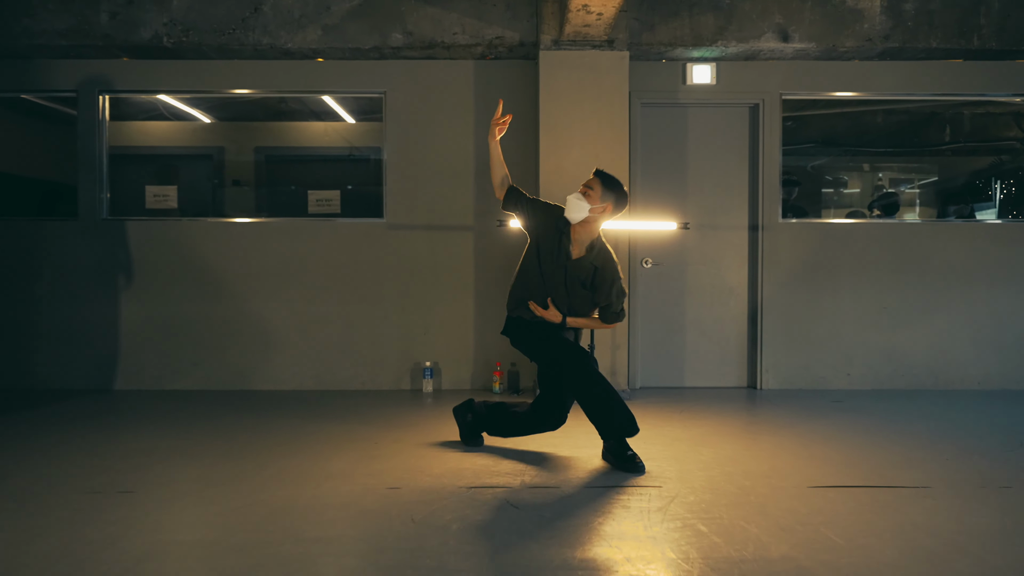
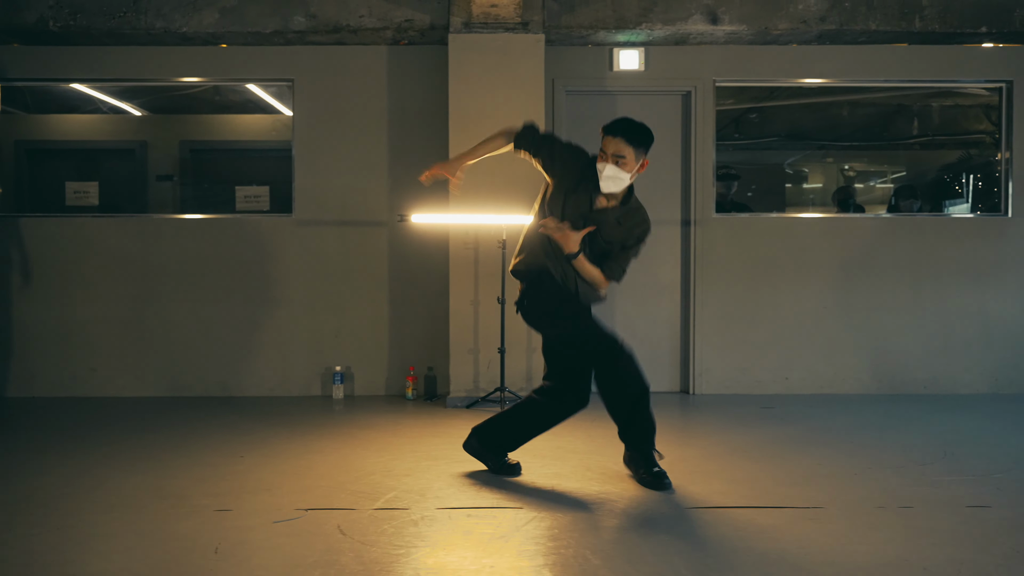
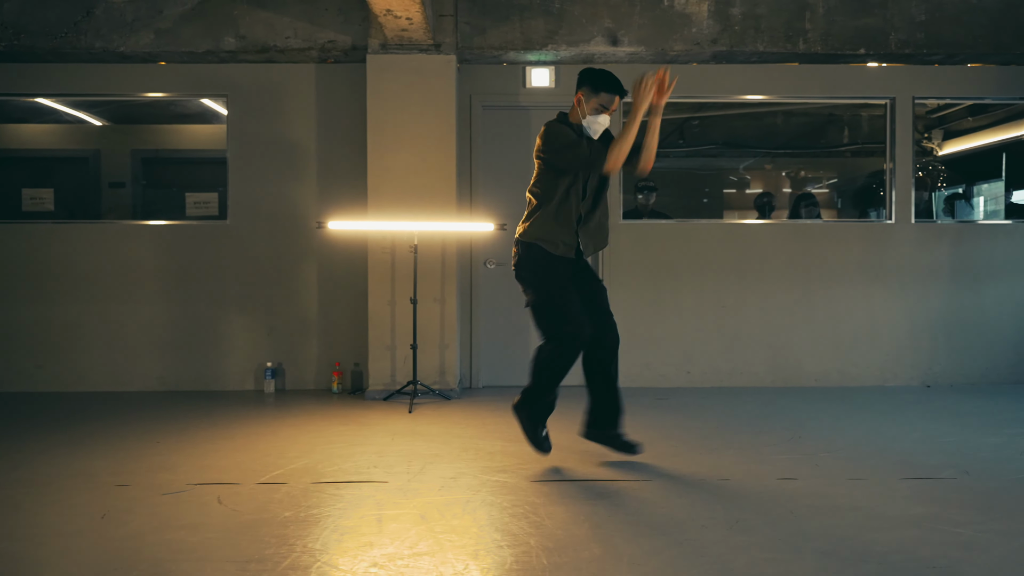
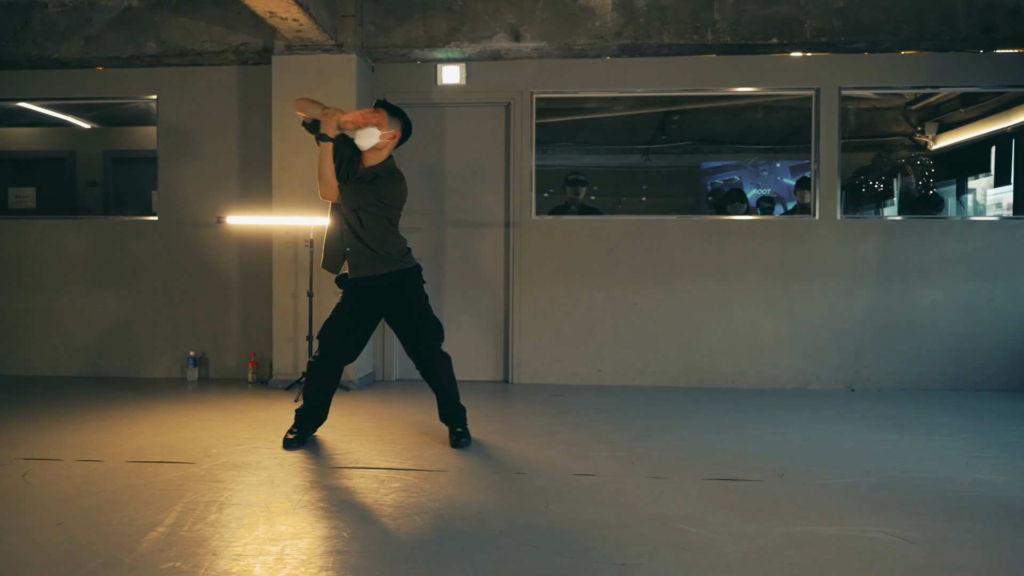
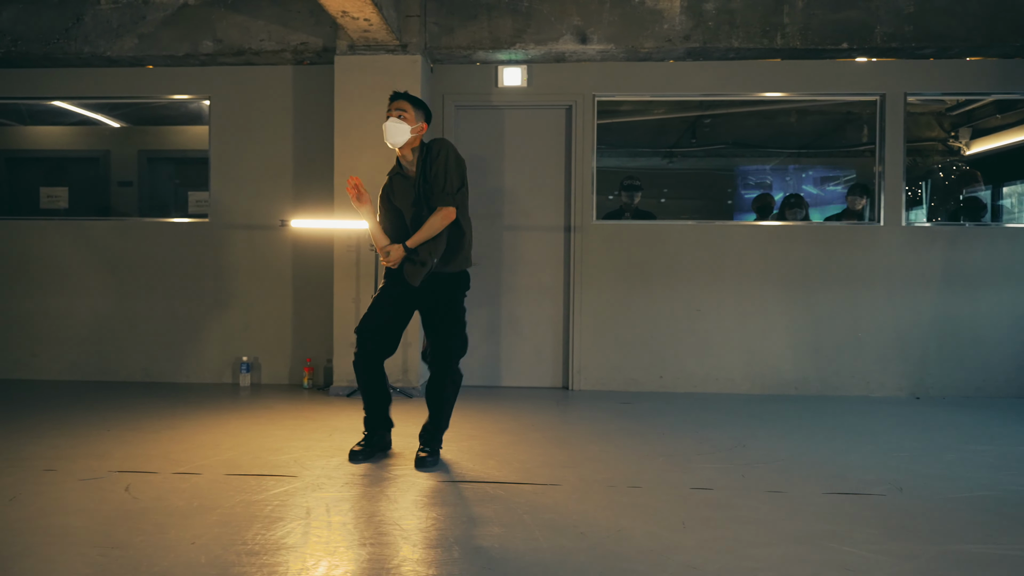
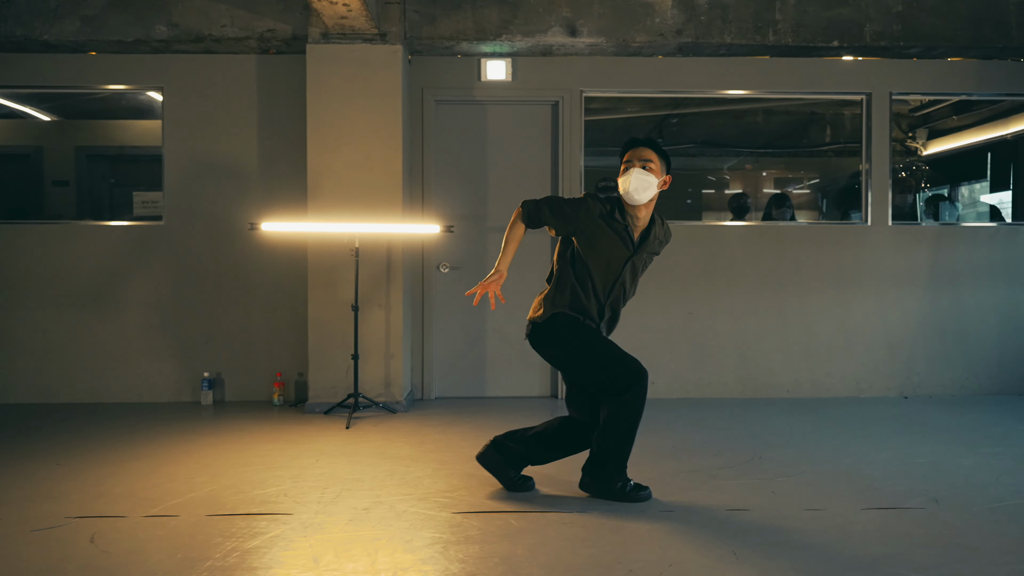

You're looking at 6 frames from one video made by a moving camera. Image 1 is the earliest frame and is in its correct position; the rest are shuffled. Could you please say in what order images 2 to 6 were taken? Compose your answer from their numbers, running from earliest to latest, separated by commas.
2, 3, 6, 4, 5
